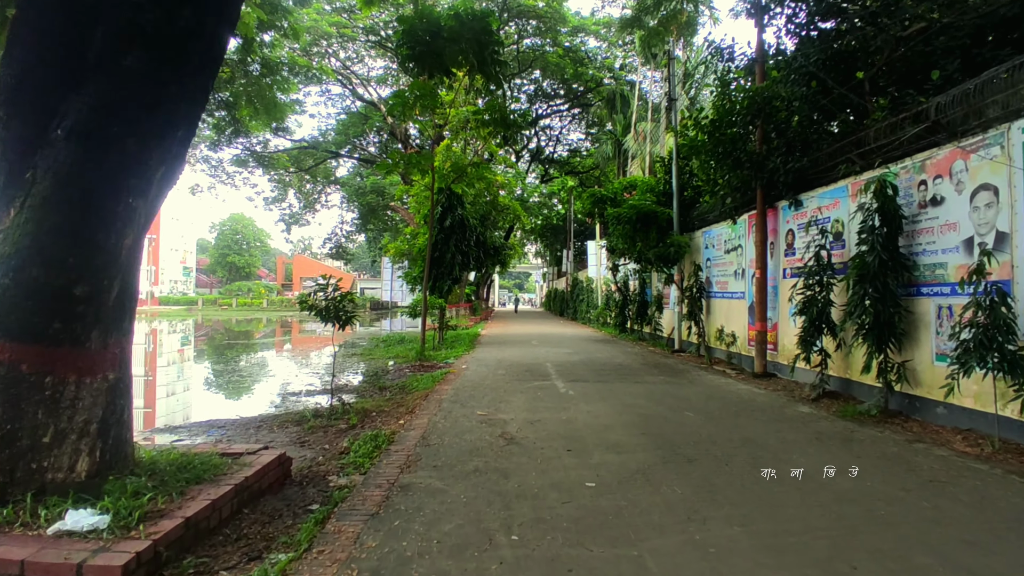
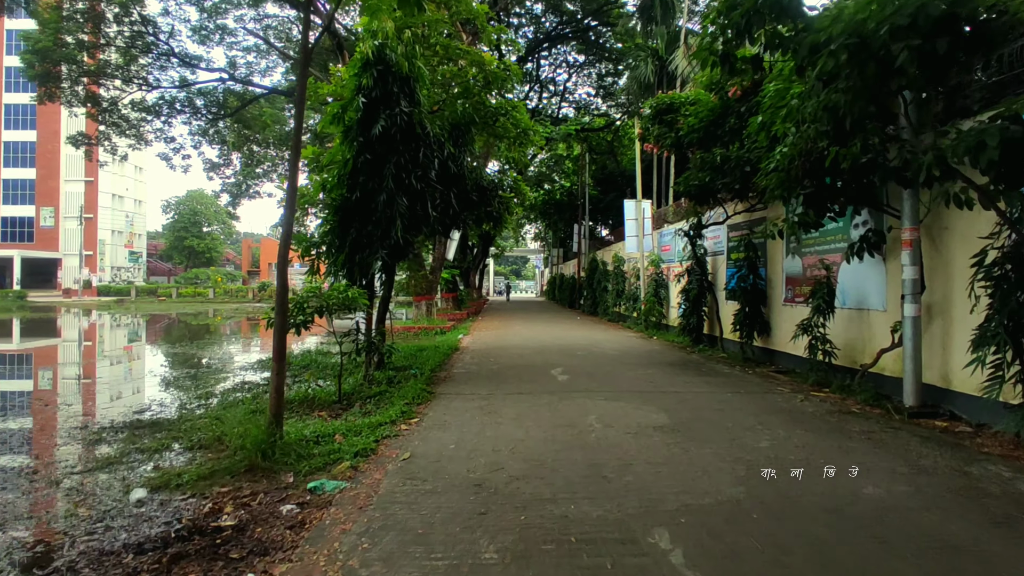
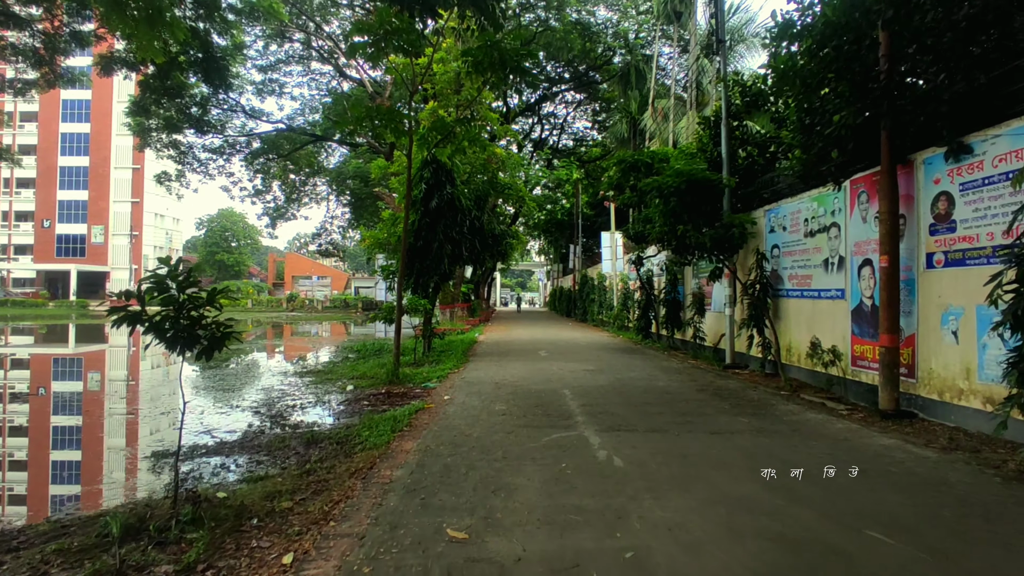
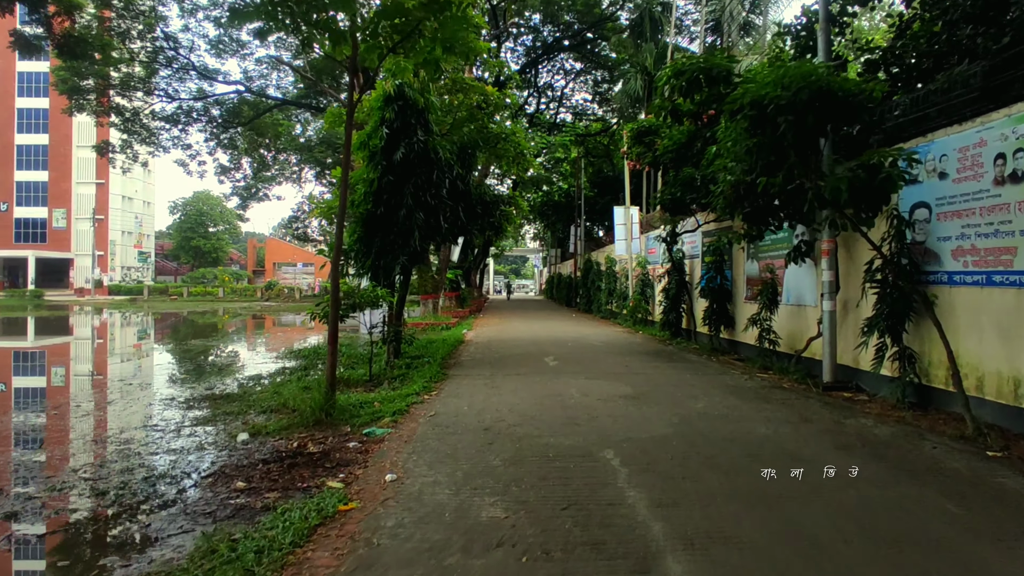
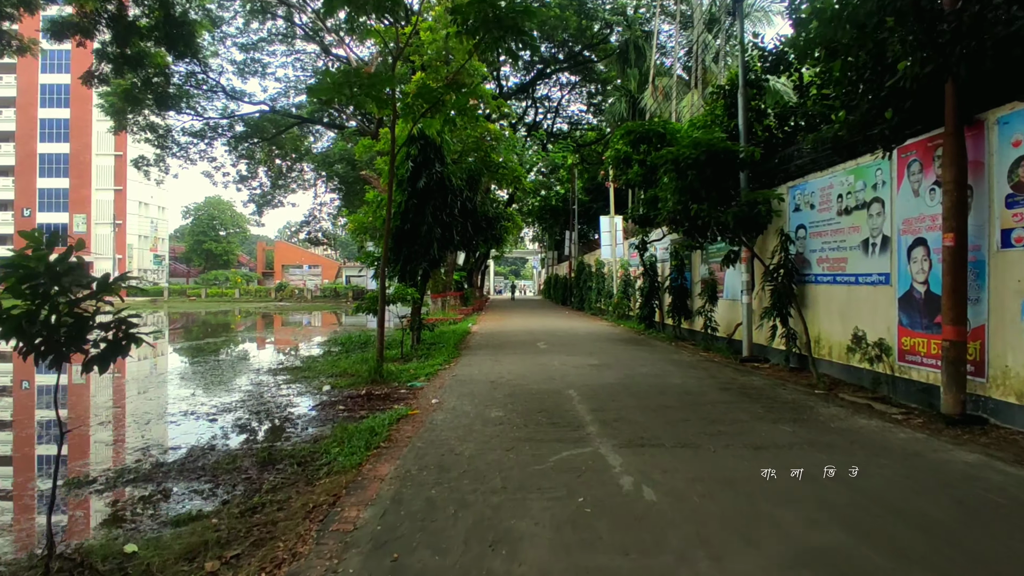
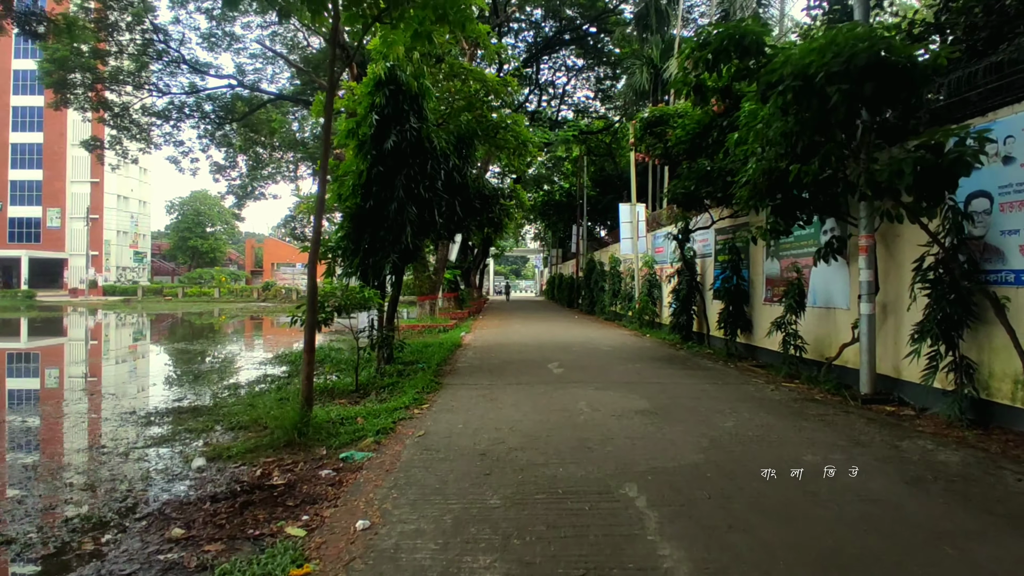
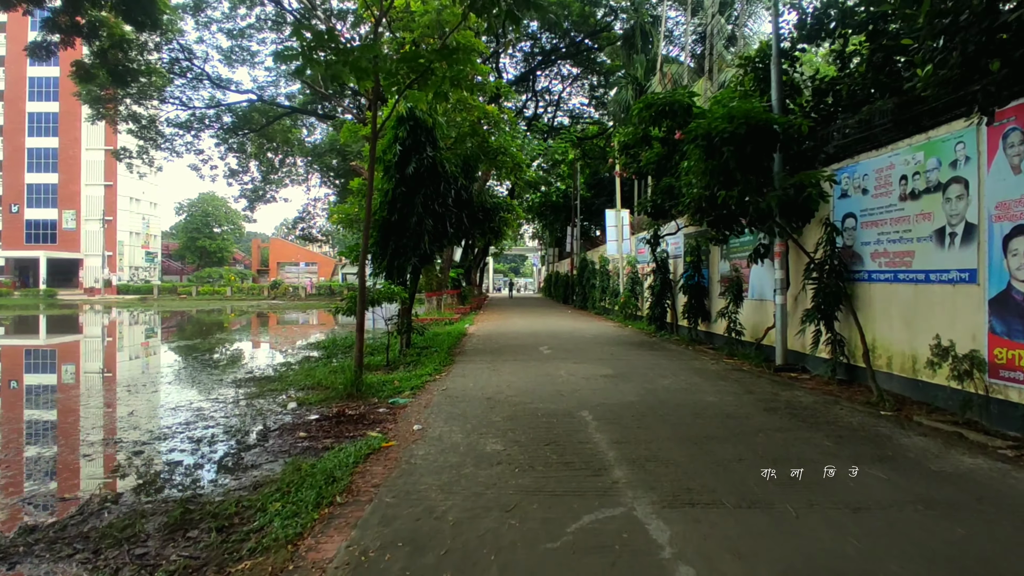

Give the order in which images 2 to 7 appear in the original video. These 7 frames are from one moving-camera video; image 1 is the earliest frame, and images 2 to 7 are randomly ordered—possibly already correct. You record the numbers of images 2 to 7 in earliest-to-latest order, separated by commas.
3, 5, 7, 4, 6, 2
